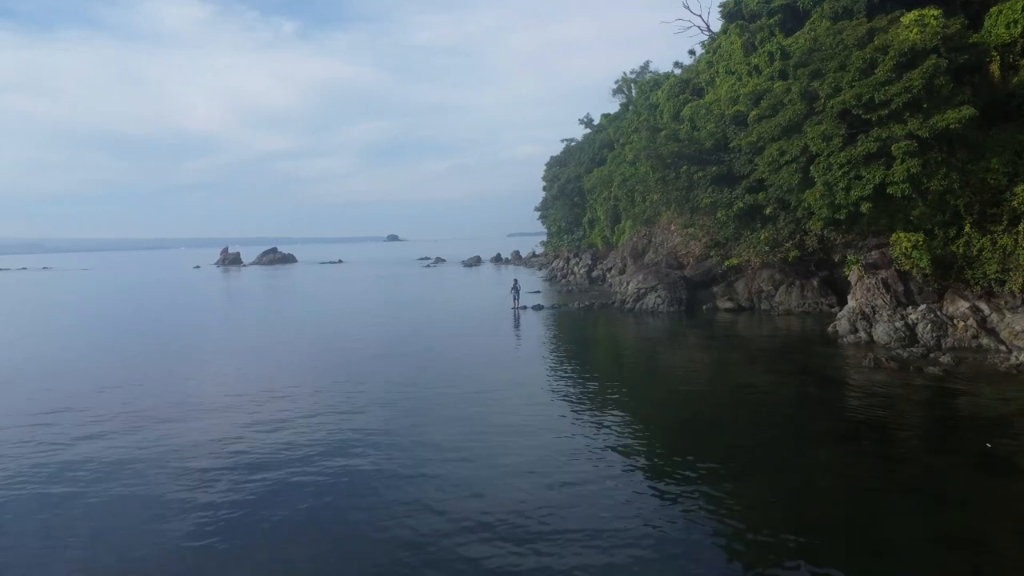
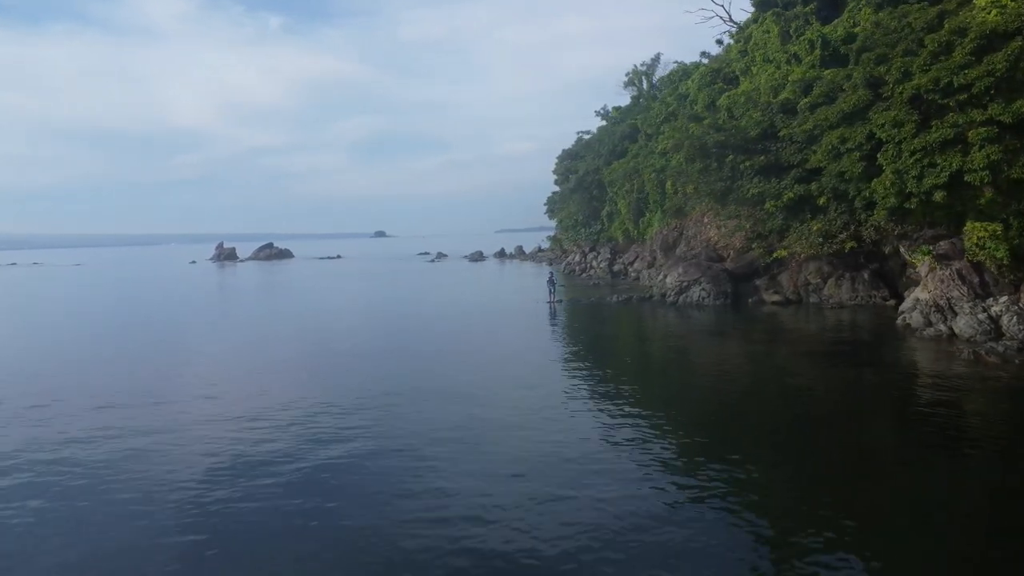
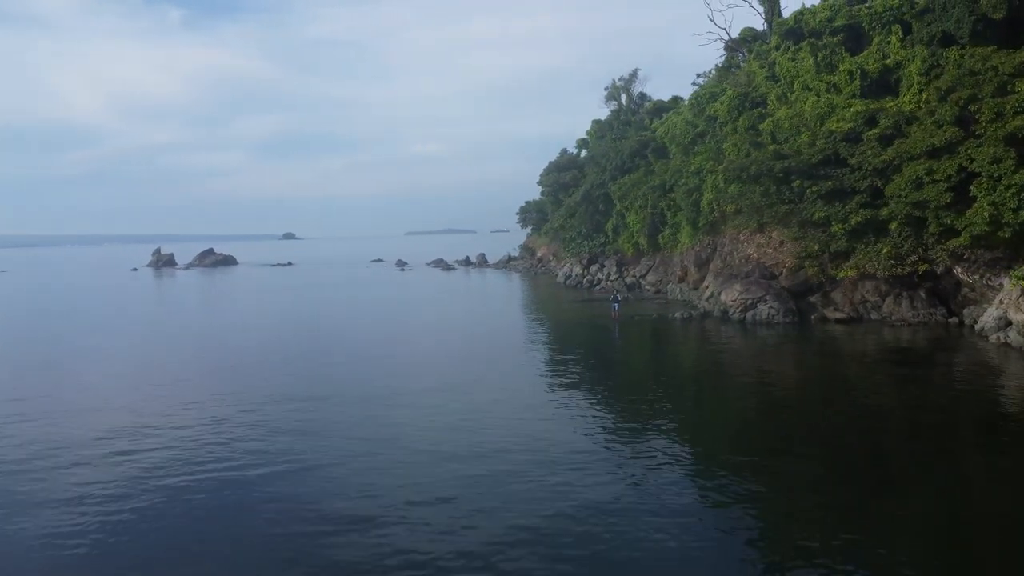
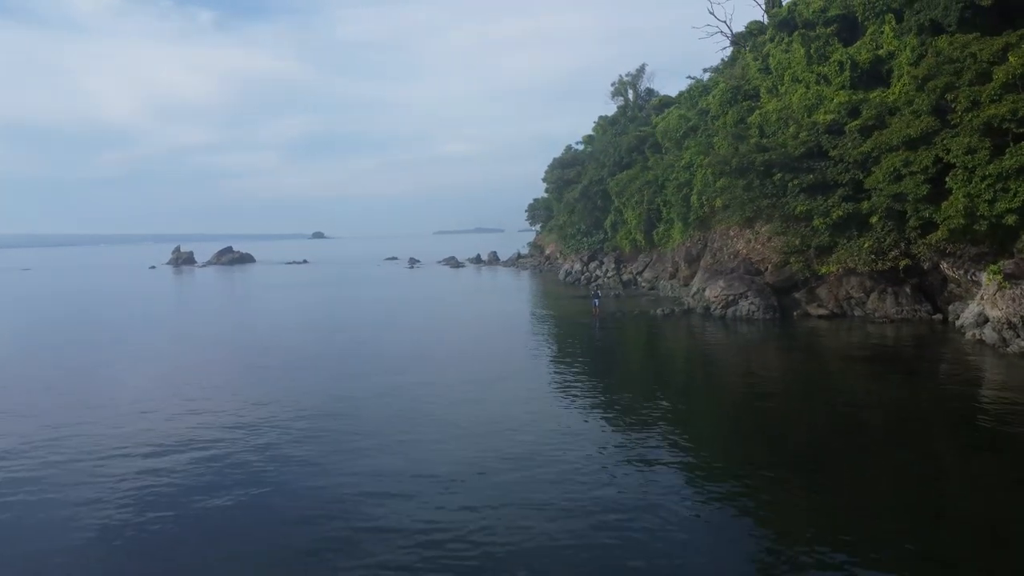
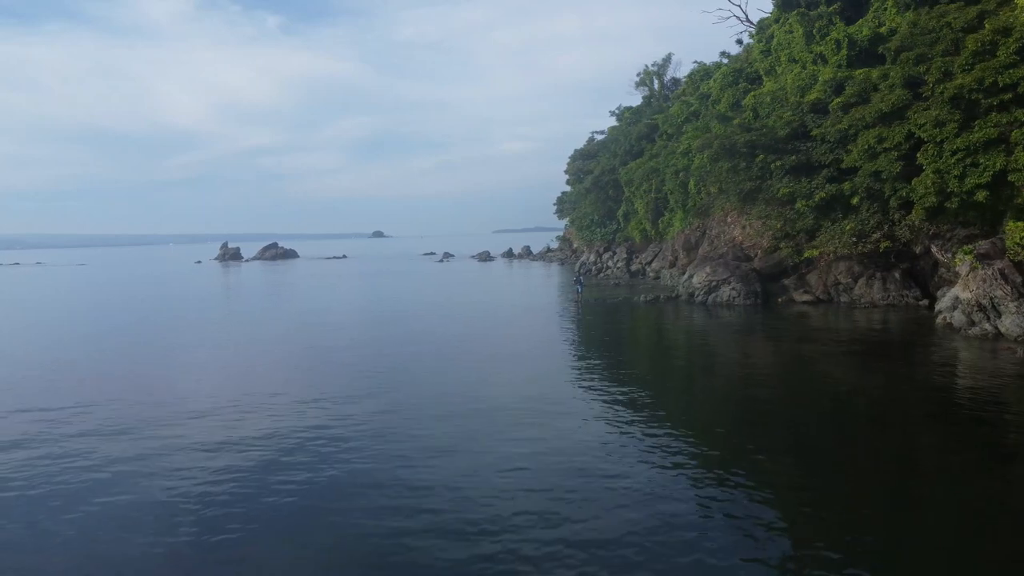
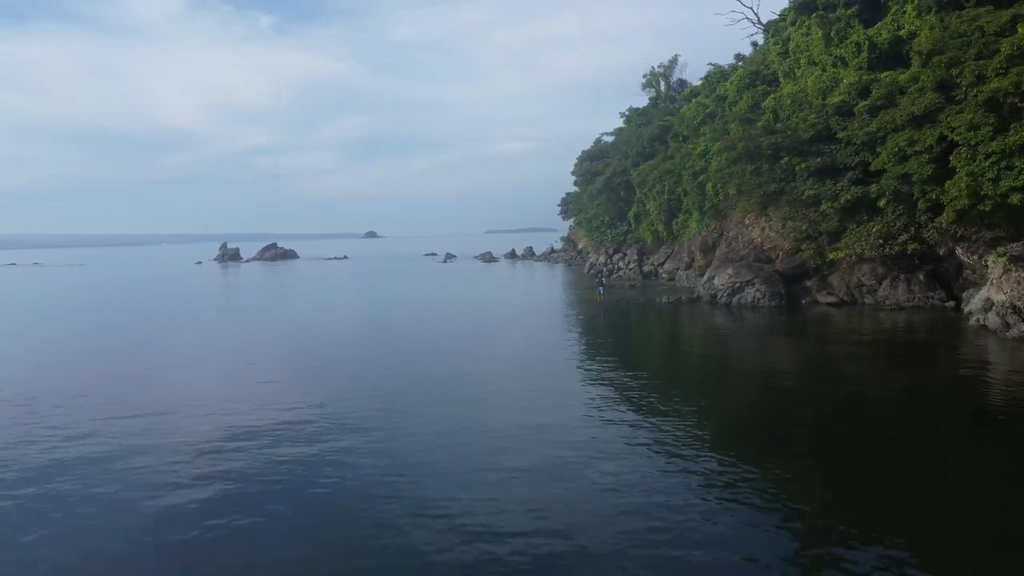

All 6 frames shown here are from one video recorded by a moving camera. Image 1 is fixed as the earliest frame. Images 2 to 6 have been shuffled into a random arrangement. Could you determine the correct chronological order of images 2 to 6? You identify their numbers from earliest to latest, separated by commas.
2, 5, 6, 4, 3
